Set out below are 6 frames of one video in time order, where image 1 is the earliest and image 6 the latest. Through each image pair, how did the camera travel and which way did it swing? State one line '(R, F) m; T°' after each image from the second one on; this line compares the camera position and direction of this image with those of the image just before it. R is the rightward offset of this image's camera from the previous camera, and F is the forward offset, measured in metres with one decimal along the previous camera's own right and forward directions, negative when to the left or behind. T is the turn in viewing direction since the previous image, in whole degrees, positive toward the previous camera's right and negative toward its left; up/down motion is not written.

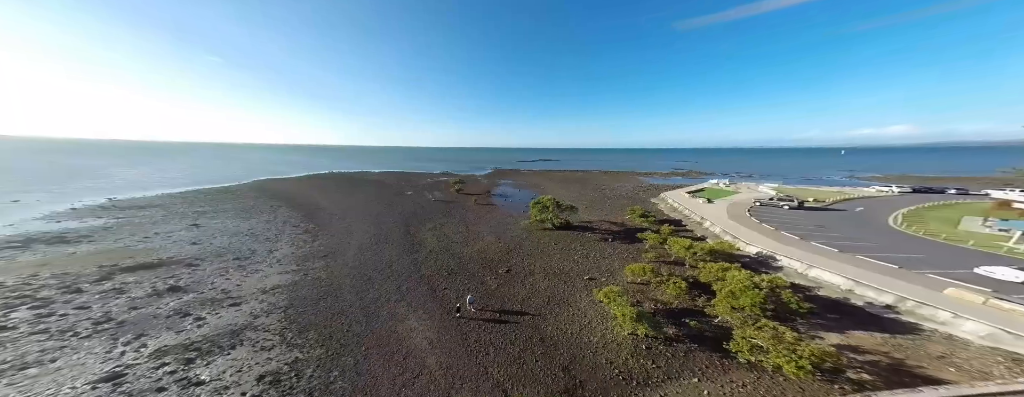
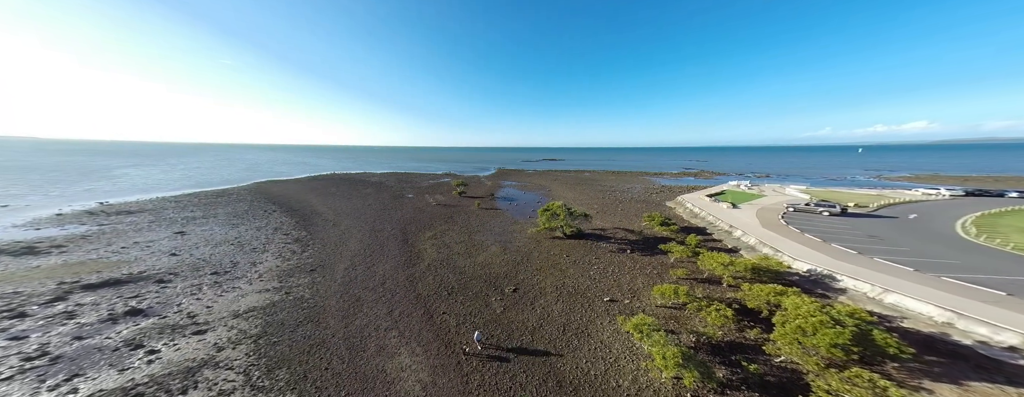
(-0.2, +1.8) m; -1°
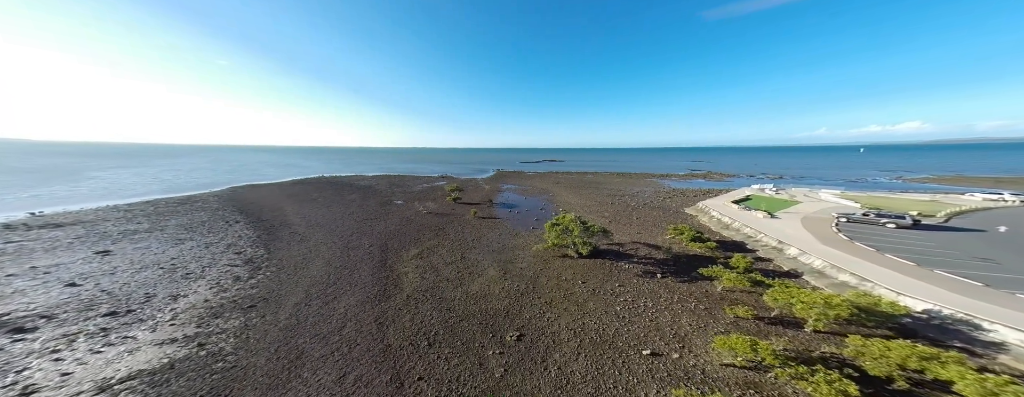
(-0.2, +3.3) m; 0°
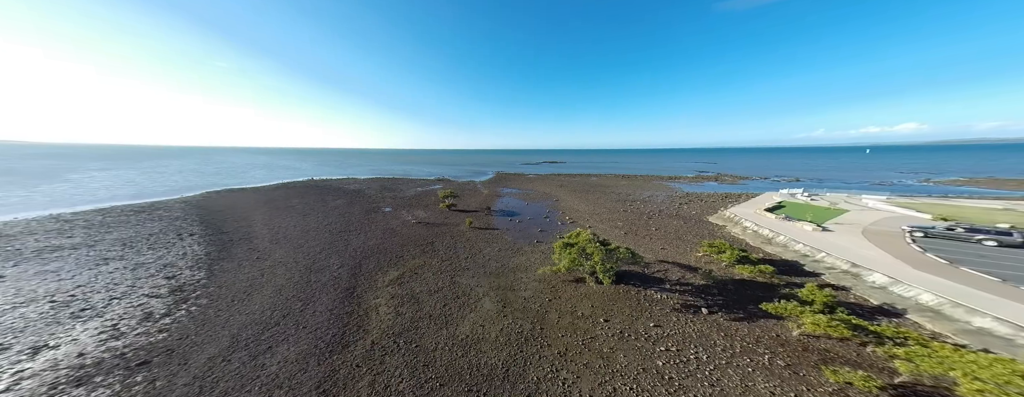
(0.0, +3.1) m; 0°
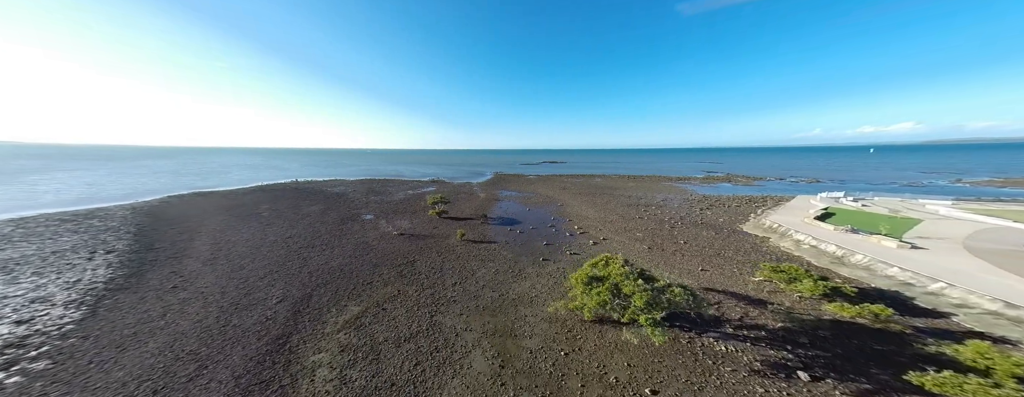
(-0.1, +3.6) m; 0°
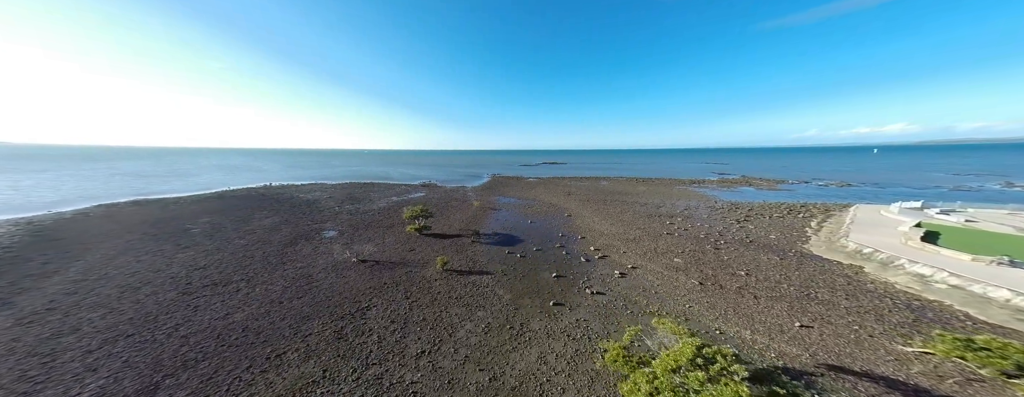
(0.0, +4.7) m; 0°
